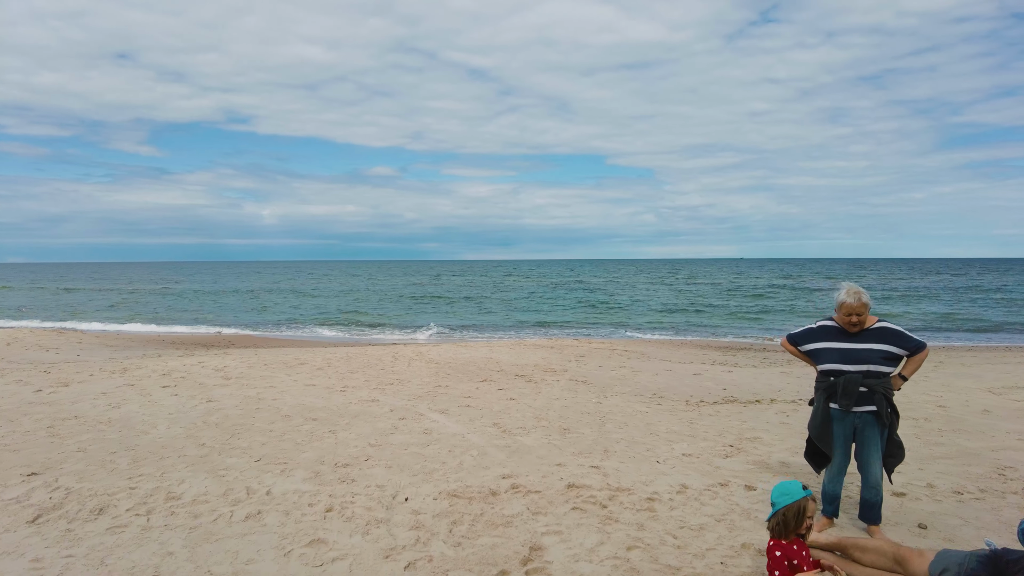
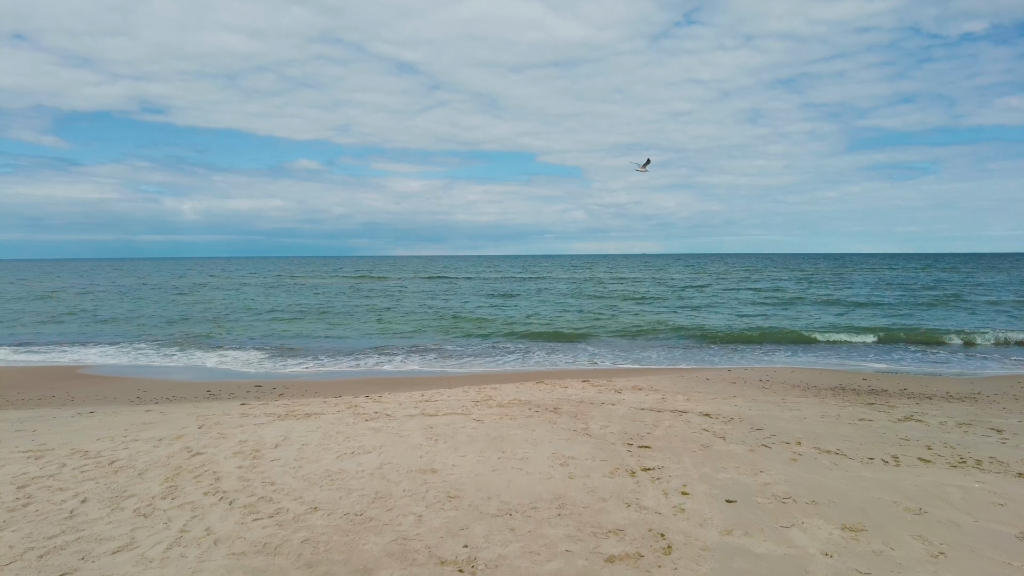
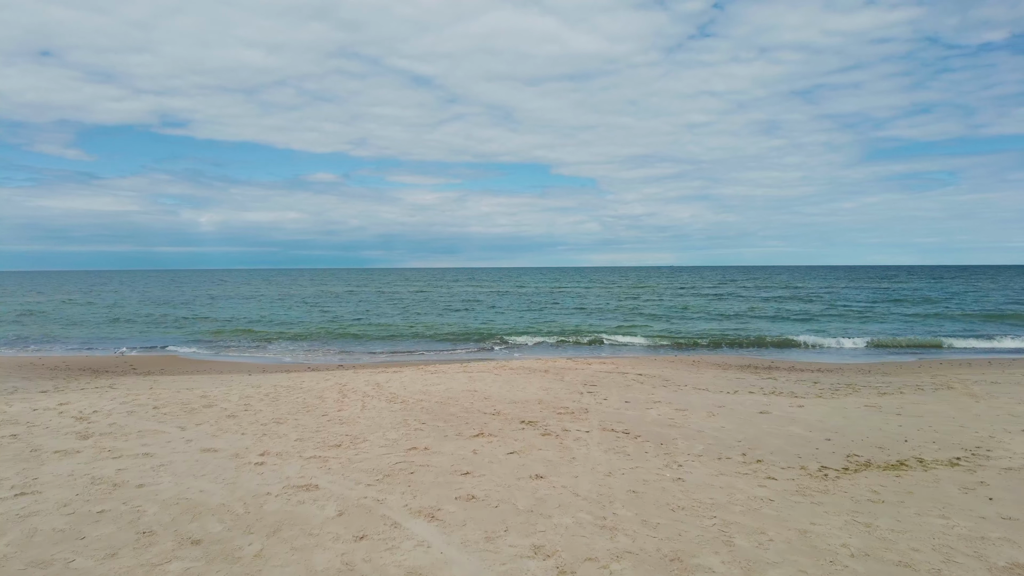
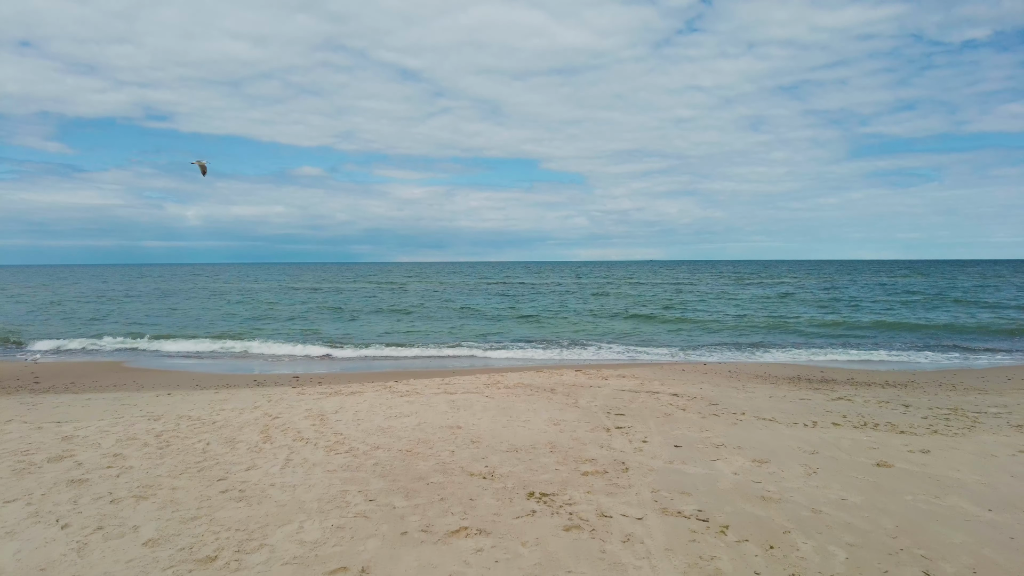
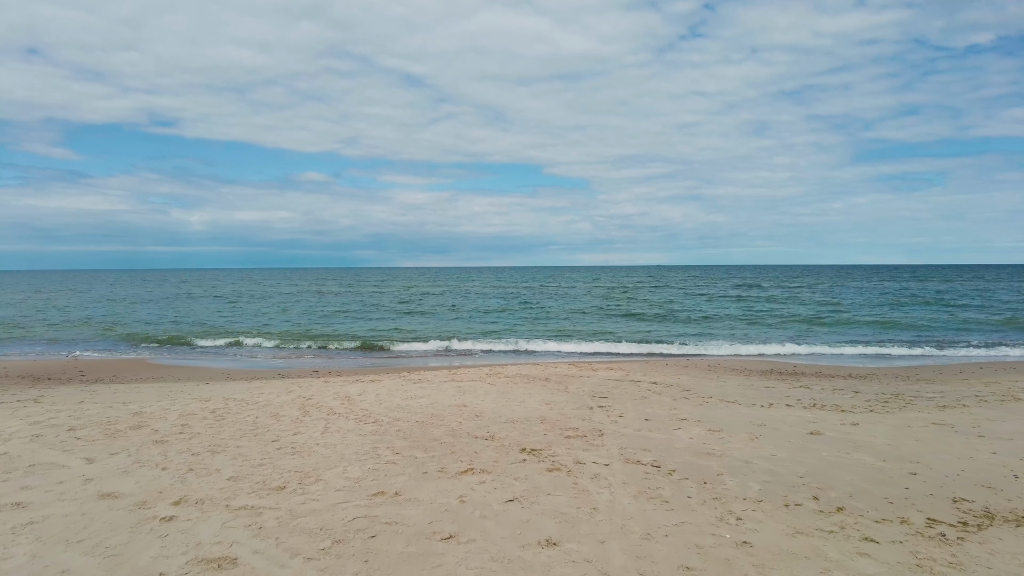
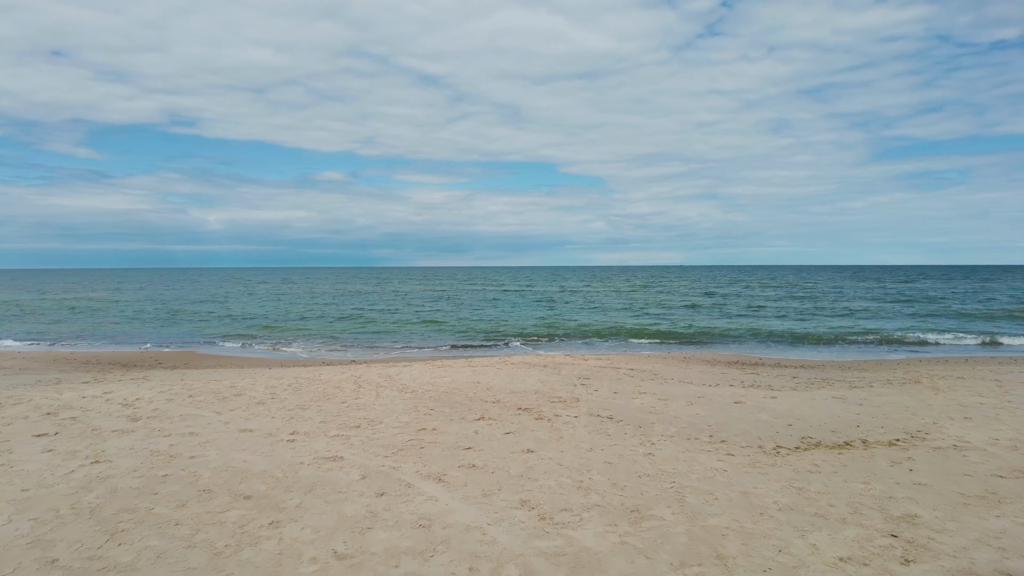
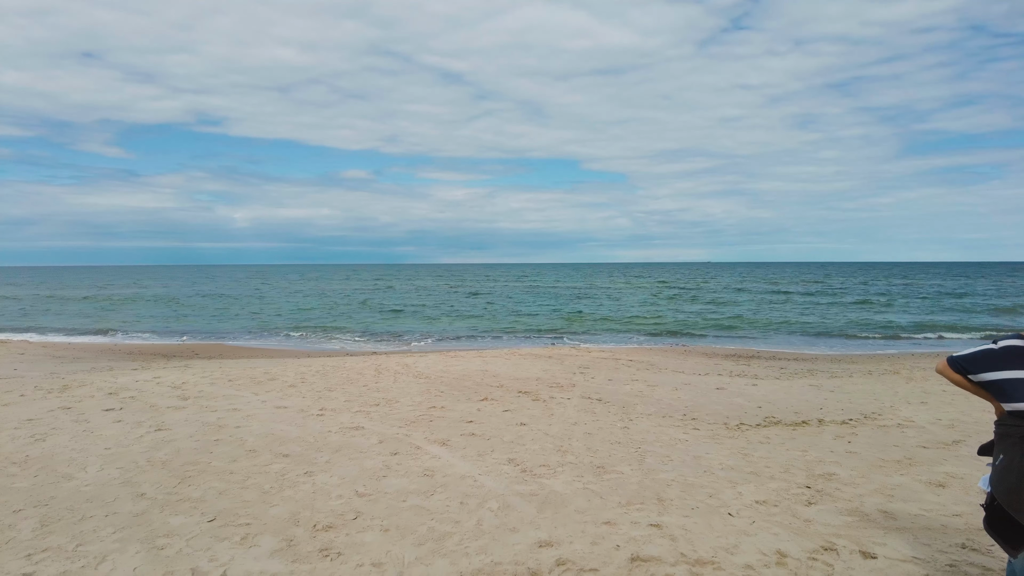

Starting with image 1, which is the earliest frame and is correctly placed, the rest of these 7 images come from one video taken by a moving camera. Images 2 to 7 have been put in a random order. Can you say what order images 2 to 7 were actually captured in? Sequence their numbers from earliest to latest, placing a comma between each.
7, 6, 3, 5, 4, 2
